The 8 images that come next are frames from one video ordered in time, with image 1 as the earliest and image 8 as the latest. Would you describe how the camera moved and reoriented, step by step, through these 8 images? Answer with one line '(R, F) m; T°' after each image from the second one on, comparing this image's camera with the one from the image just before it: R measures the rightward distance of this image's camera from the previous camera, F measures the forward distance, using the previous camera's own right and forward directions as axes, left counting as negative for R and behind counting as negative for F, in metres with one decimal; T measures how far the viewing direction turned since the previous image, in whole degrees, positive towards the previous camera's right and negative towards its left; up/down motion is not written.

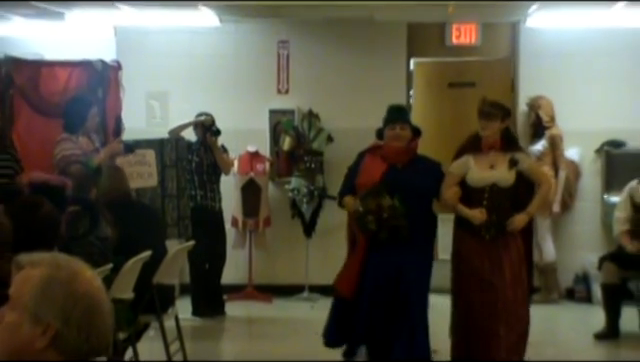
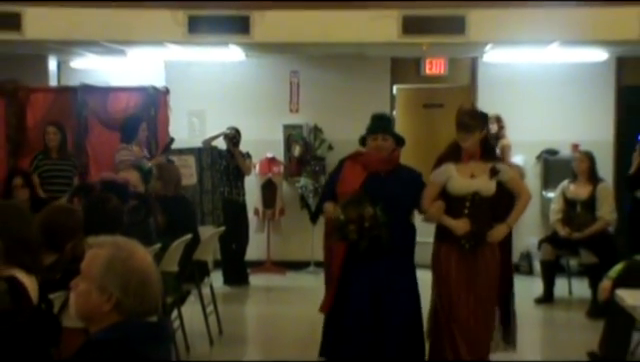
(0.0, -1.1) m; -1°
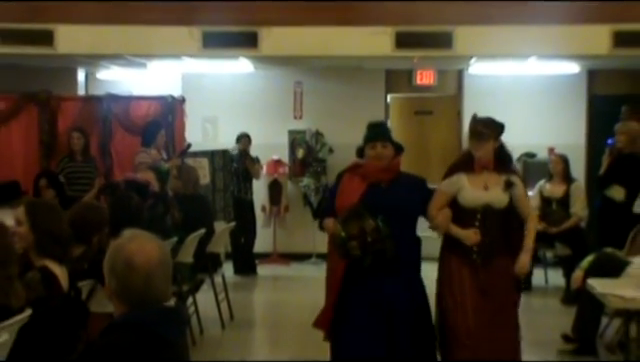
(0.0, -0.6) m; 0°
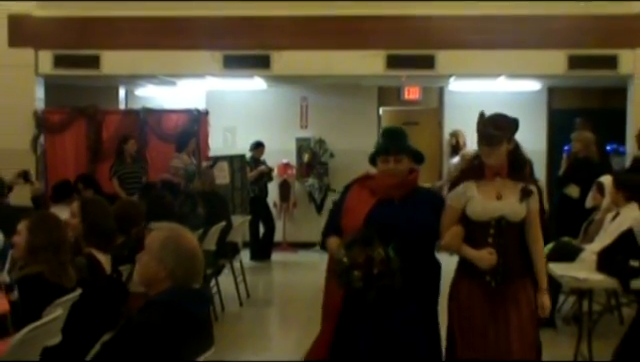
(0.0, -1.0) m; 0°
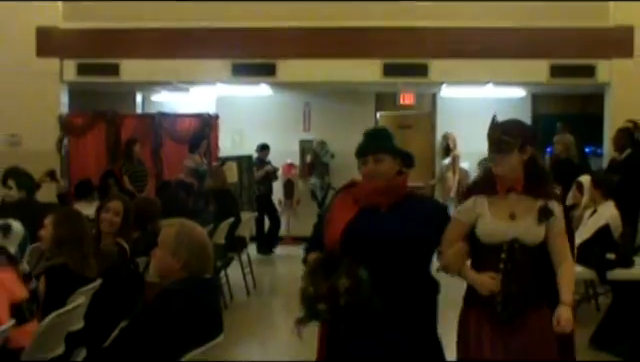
(0.0, -0.5) m; 0°
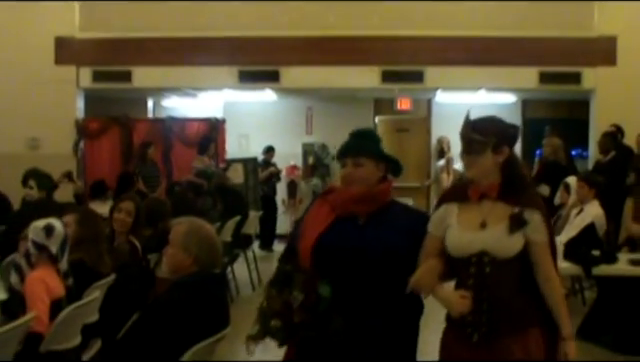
(0.0, -0.4) m; 0°
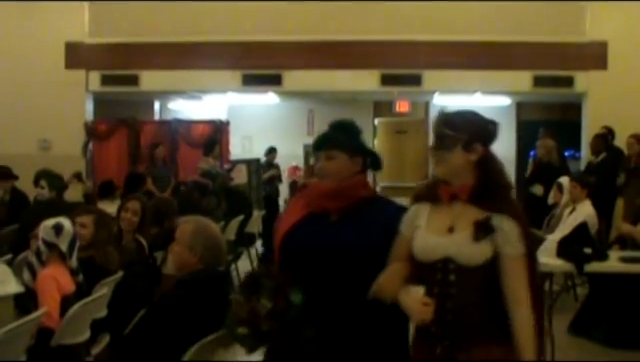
(0.0, -0.2) m; 0°
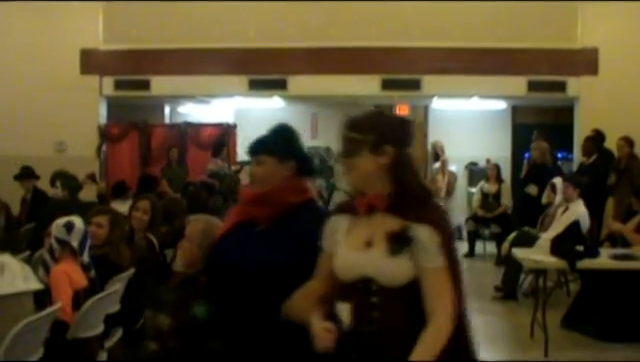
(0.0, -0.3) m; 0°
